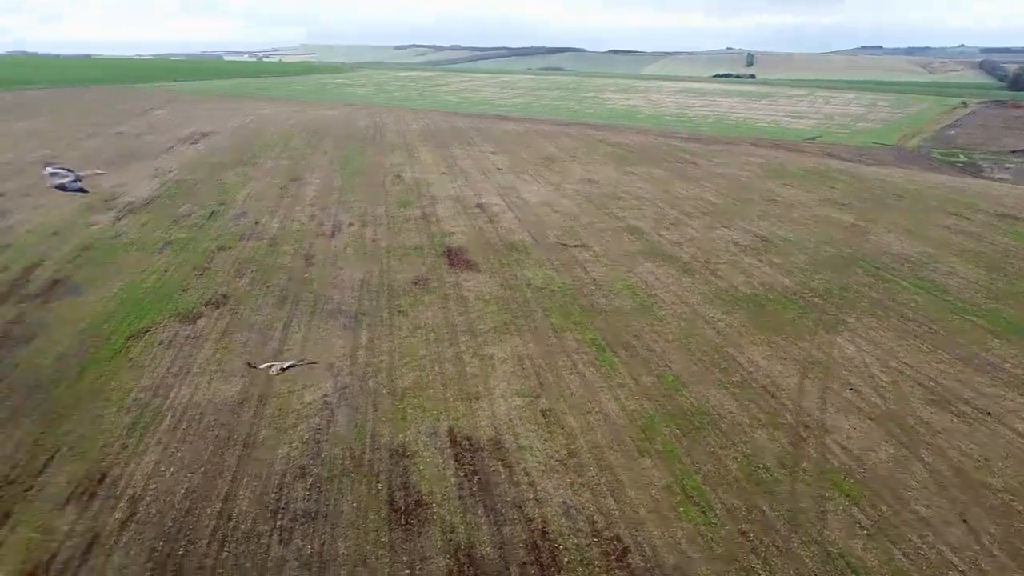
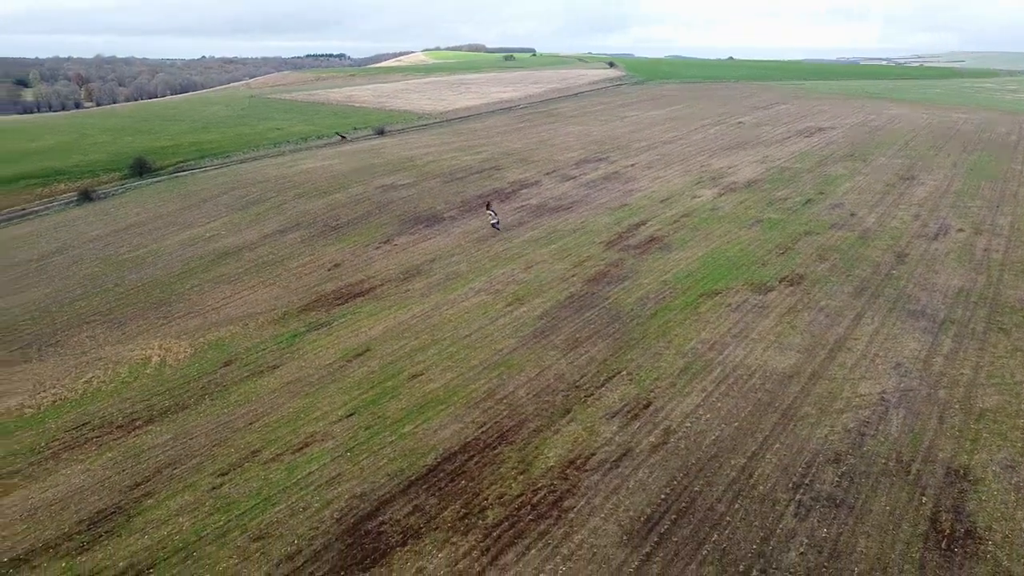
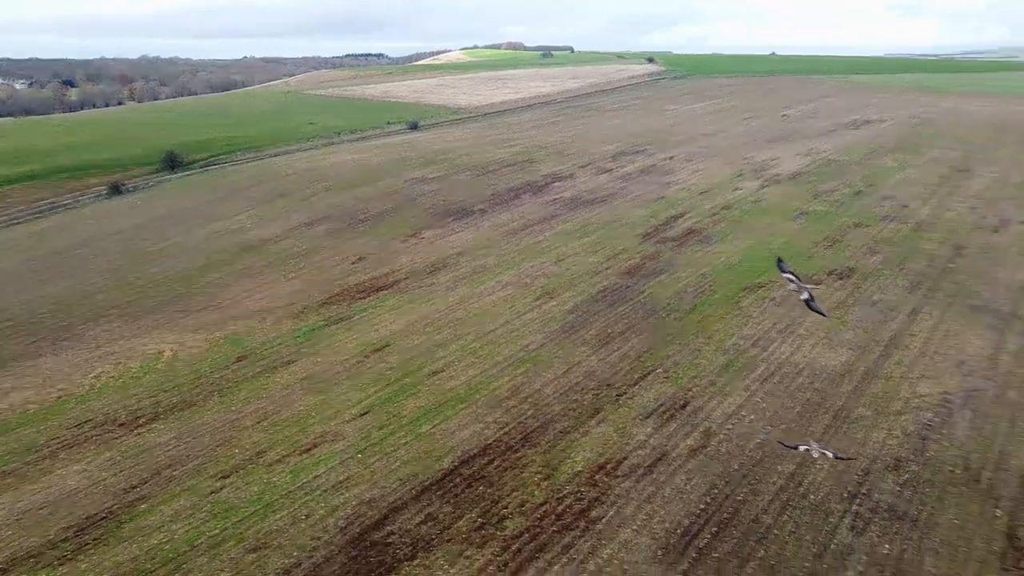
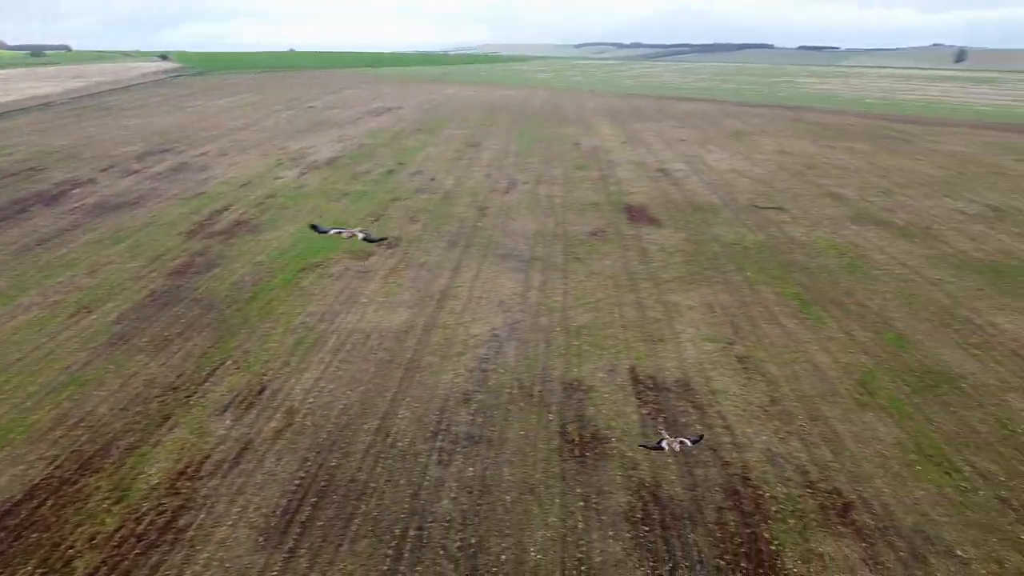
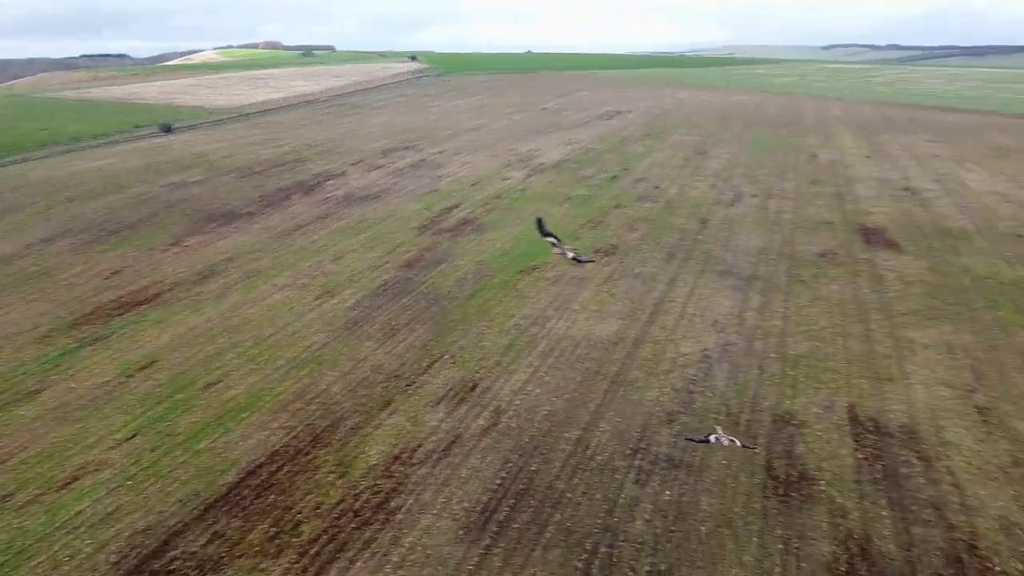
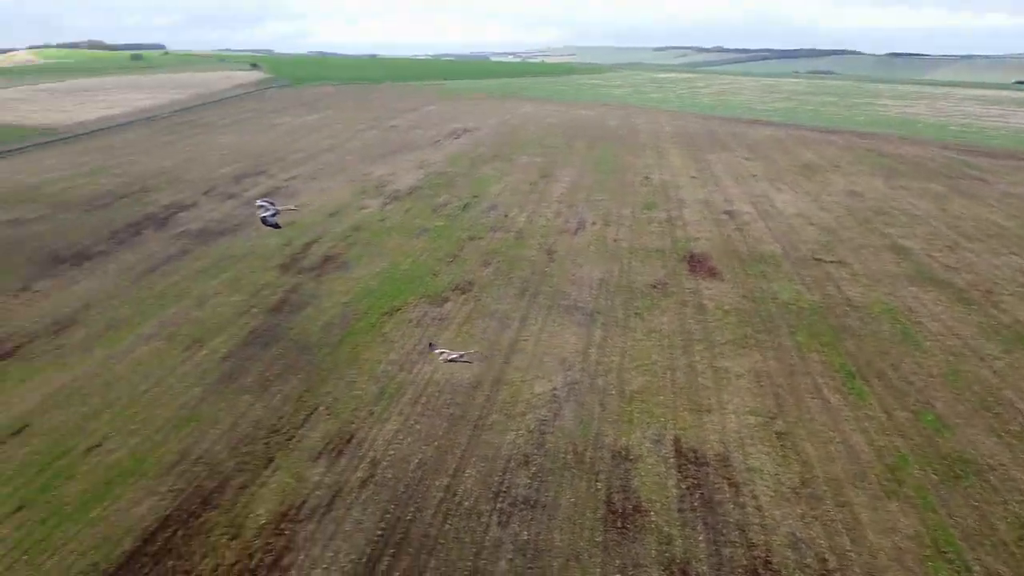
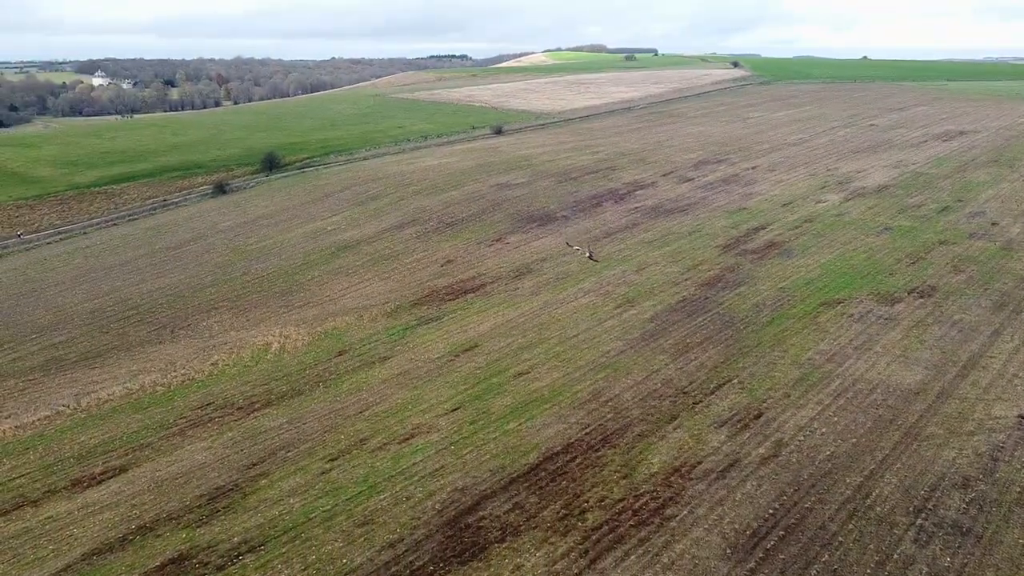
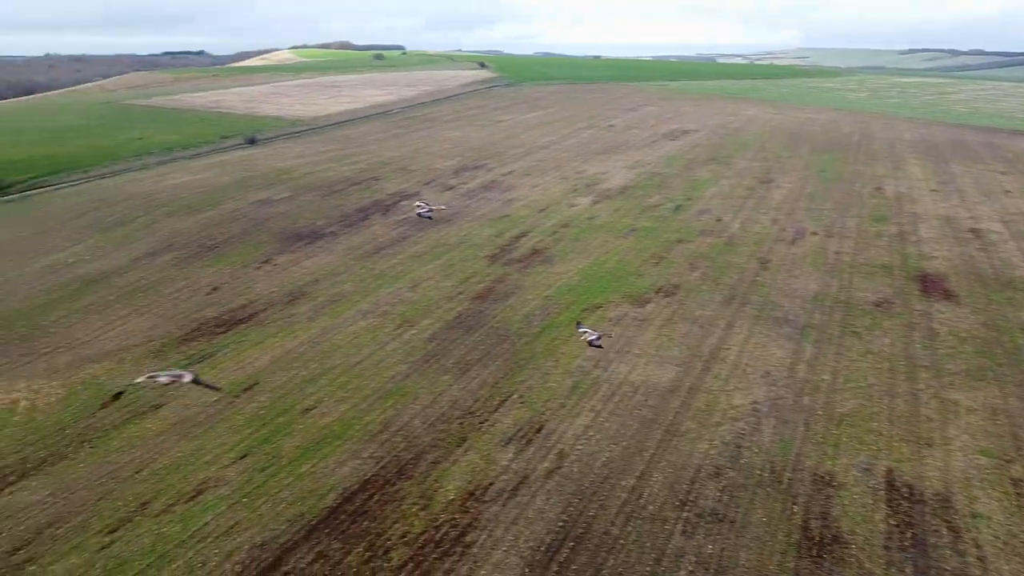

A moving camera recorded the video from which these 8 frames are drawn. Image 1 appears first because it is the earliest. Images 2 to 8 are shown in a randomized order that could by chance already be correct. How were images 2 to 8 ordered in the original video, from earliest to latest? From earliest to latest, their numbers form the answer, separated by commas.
6, 8, 2, 7, 3, 5, 4
